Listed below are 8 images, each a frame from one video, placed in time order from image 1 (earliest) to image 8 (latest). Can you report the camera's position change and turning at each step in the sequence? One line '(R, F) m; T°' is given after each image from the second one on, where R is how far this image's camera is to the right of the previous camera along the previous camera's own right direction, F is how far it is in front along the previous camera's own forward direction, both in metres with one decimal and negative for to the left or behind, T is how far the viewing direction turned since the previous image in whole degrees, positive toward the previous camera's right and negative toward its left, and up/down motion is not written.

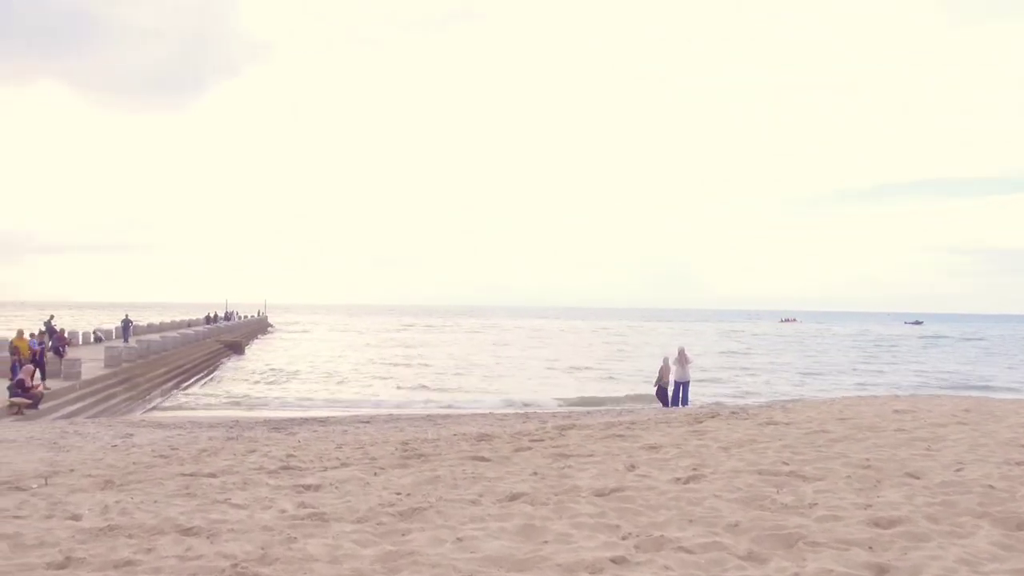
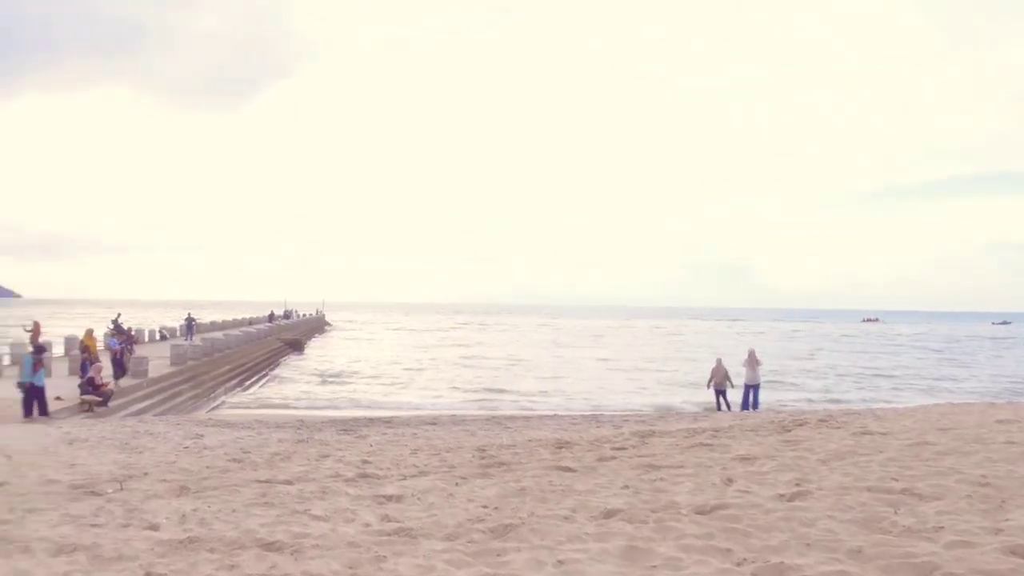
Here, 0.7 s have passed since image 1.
(-0.4, +0.5) m; -4°
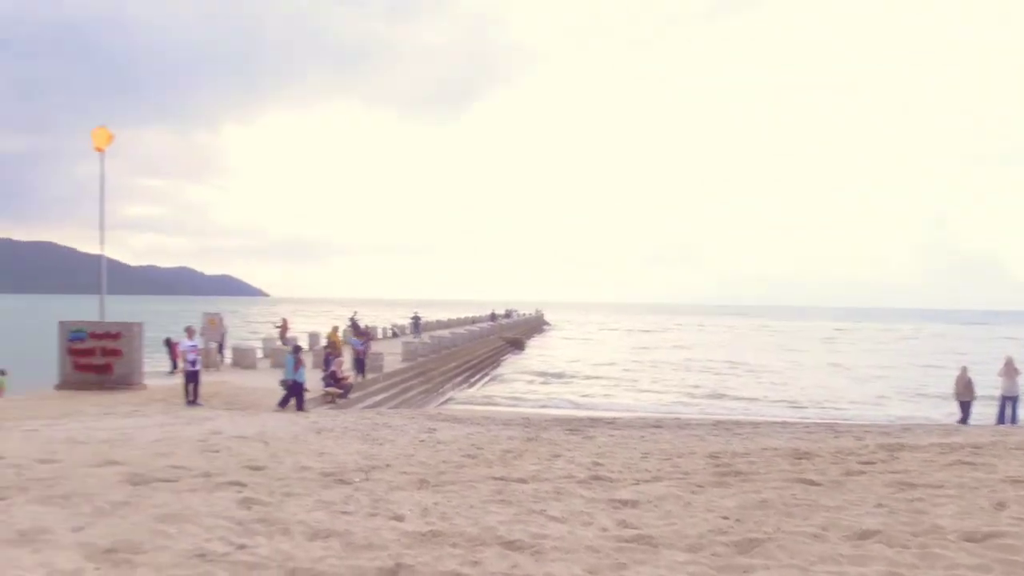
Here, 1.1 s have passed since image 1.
(-0.6, +0.2) m; -12°
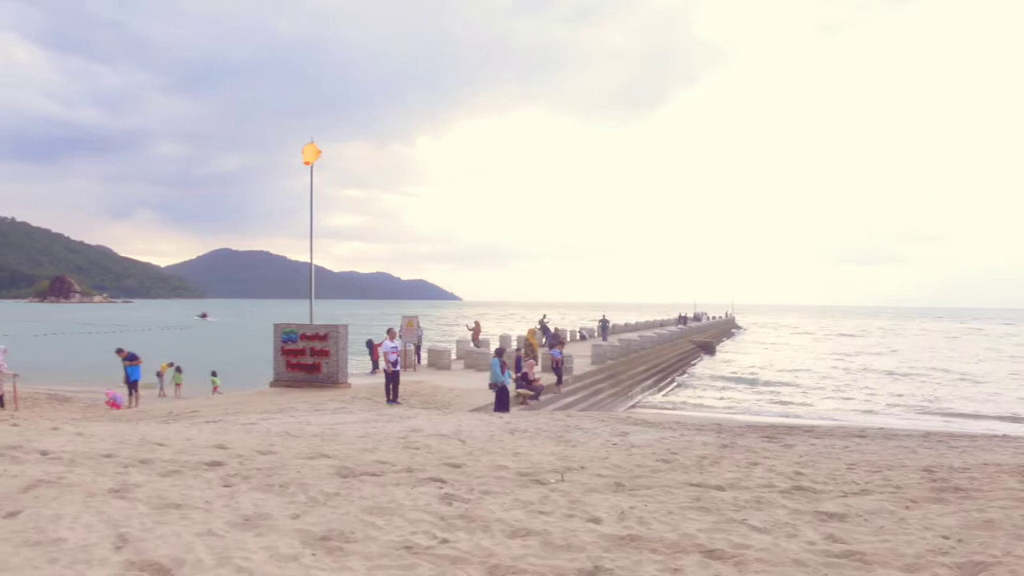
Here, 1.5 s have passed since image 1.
(-0.3, -0.1) m; -12°
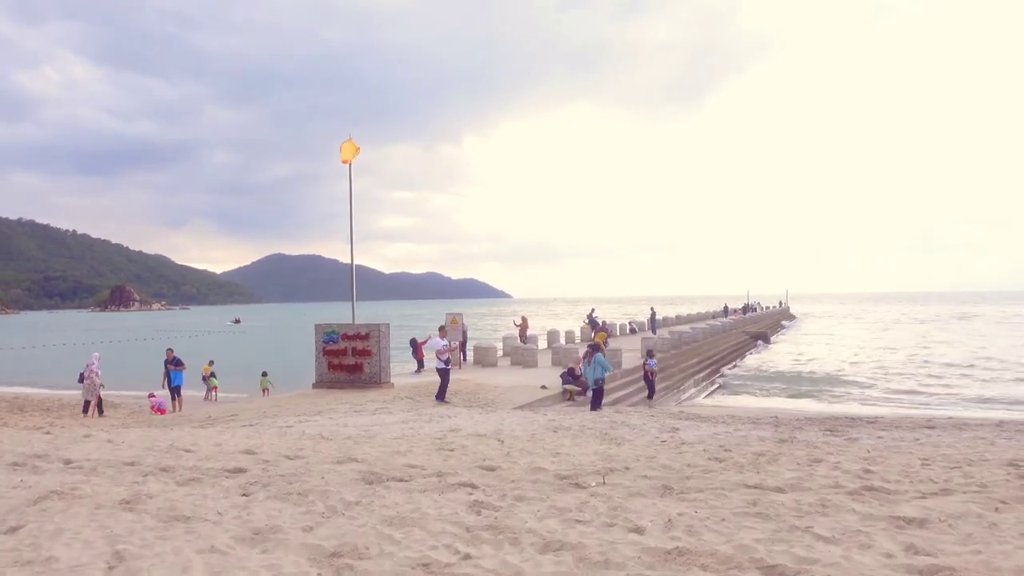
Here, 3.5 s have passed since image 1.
(+0.2, +0.6) m; -4°
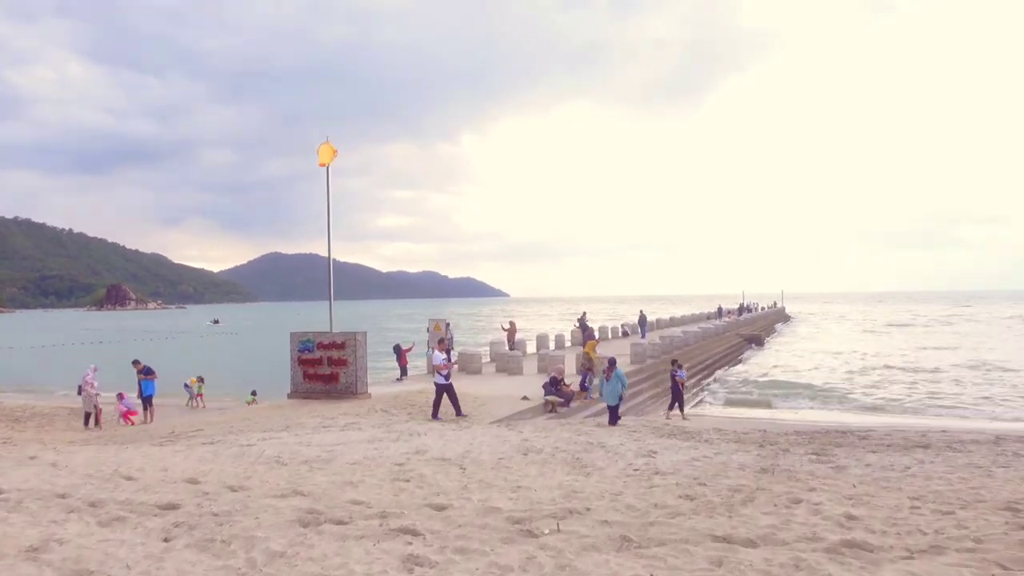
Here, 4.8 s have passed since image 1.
(+0.4, +0.5) m; 0°
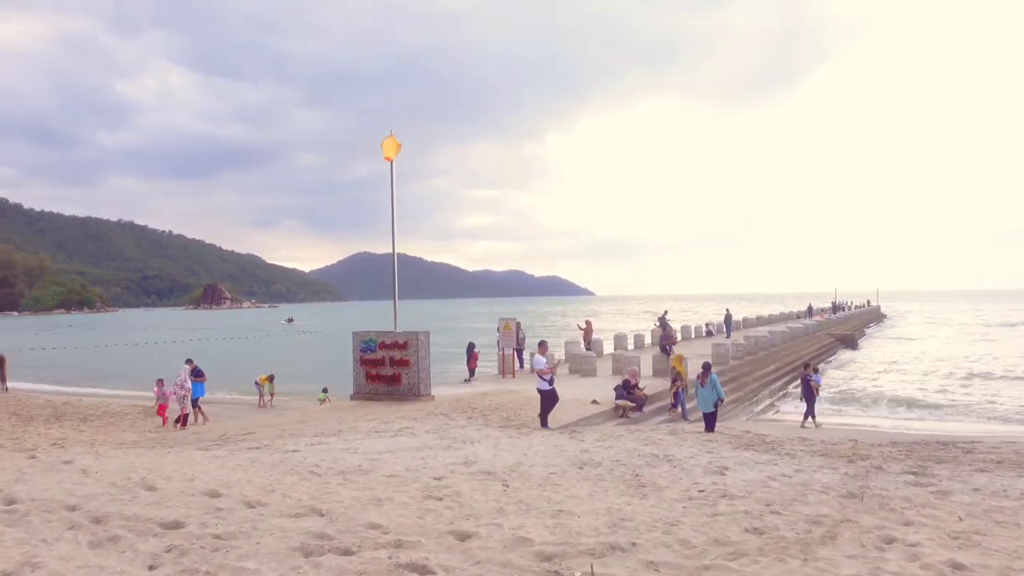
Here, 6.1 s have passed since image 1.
(+0.4, +1.0) m; -7°
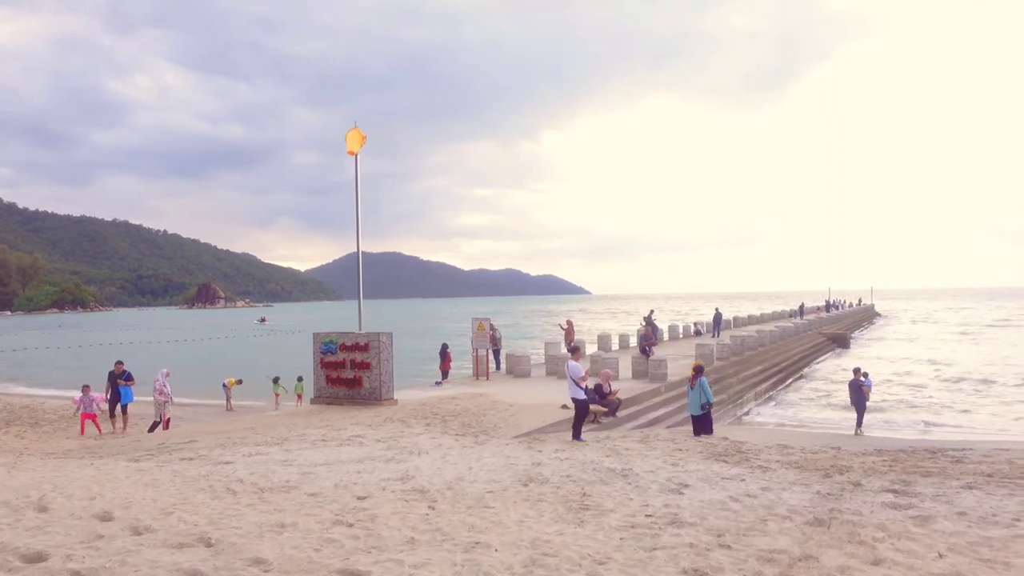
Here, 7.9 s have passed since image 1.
(+0.7, +0.8) m; 0°
